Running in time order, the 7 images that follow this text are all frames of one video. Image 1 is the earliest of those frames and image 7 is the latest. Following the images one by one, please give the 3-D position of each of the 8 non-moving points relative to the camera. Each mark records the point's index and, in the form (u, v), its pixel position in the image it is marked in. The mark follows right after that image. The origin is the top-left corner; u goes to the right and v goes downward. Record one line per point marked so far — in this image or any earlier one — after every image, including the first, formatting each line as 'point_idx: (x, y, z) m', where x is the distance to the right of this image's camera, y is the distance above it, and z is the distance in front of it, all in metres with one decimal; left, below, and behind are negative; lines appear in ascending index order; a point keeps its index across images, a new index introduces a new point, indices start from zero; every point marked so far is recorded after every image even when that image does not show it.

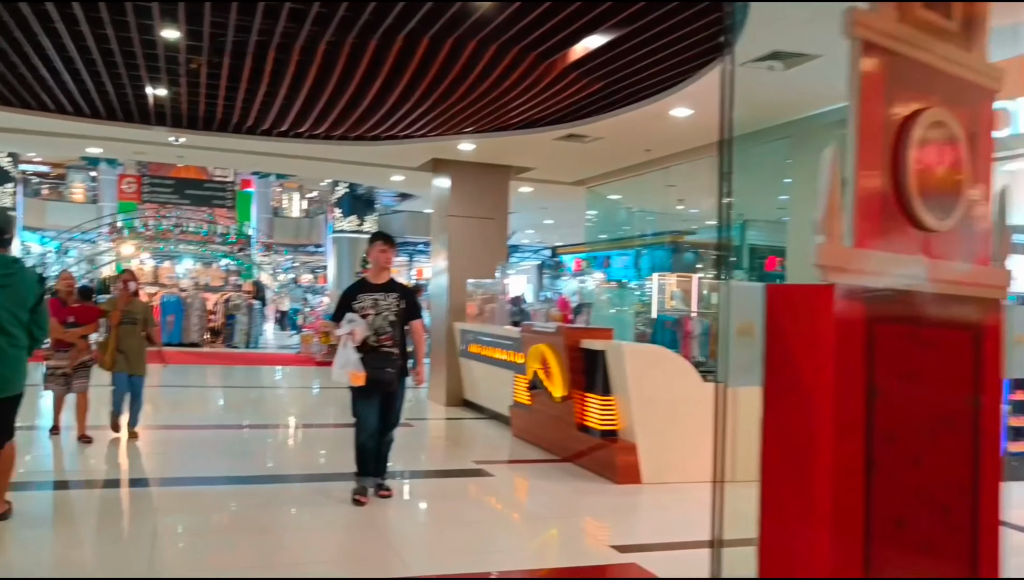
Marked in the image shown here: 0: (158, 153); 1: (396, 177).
0: (-3.5, +1.4, +8.8) m
1: (-1.4, +1.3, +10.3) m
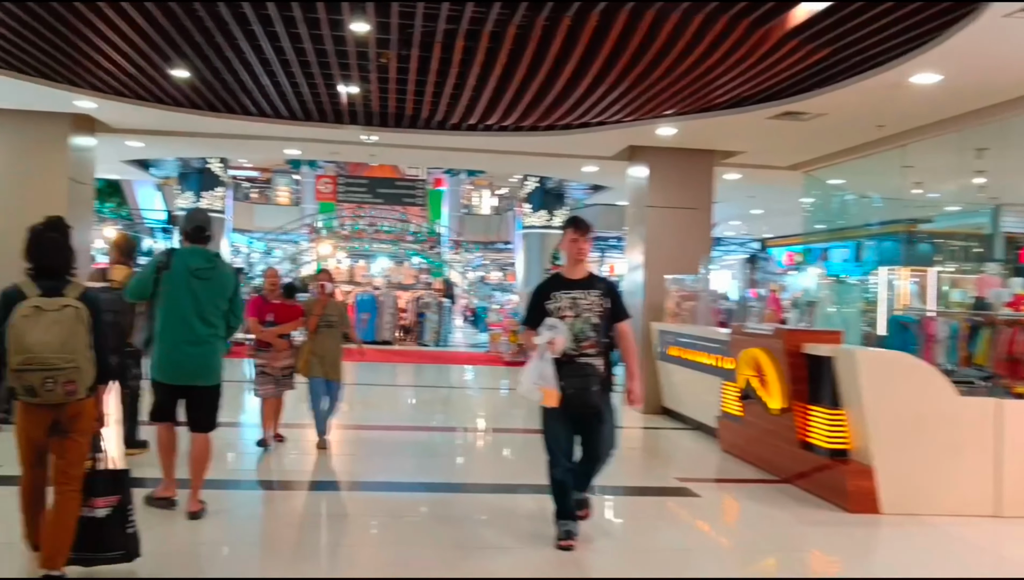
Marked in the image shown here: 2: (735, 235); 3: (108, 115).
0: (-1.6, +1.4, +8.8) m
1: (+0.8, +1.4, +9.8) m
2: (+4.9, +1.2, +19.0) m
3: (-3.3, +1.4, +7.1) m
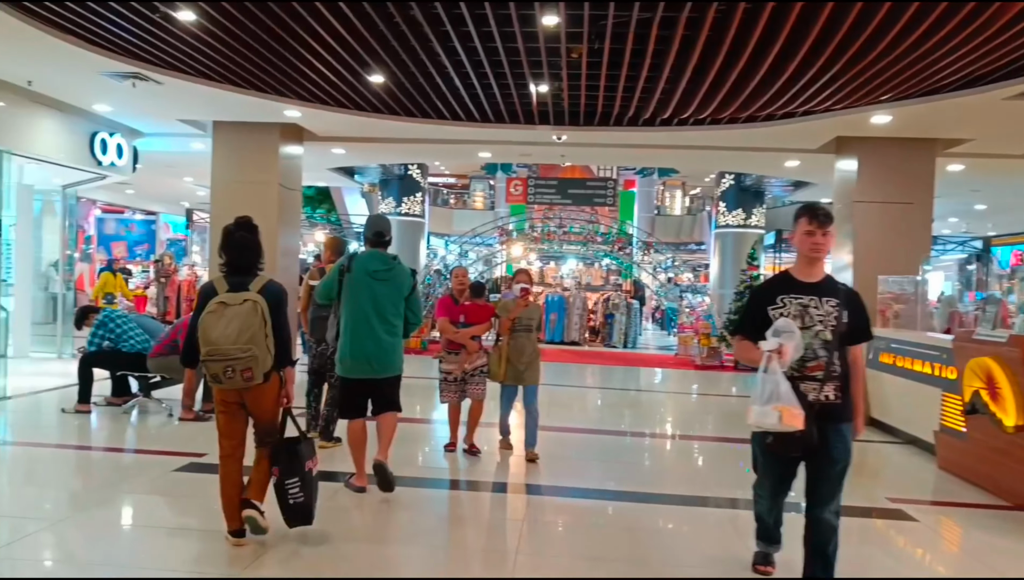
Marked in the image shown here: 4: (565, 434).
0: (+0.3, +1.4, +8.8) m
1: (+2.9, +1.3, +9.2) m
2: (+8.8, +1.1, +17.3) m
3: (-1.7, +1.4, +7.4) m
4: (+0.4, -1.1, +6.9) m
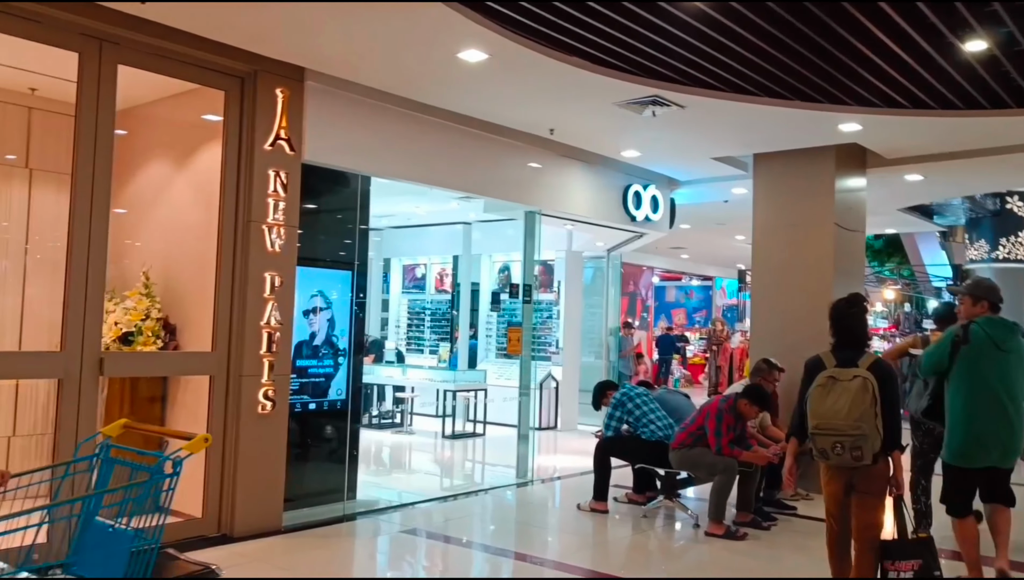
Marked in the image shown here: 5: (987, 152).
0: (+4.9, +0.9, +5.5) m
1: (+7.2, +0.9, +4.4) m
2: (+16.7, +0.4, +7.5) m
3: (+2.4, +1.0, +5.6) m
4: (+3.8, -1.5, +3.8) m
5: (+3.3, +0.9, +6.0) m
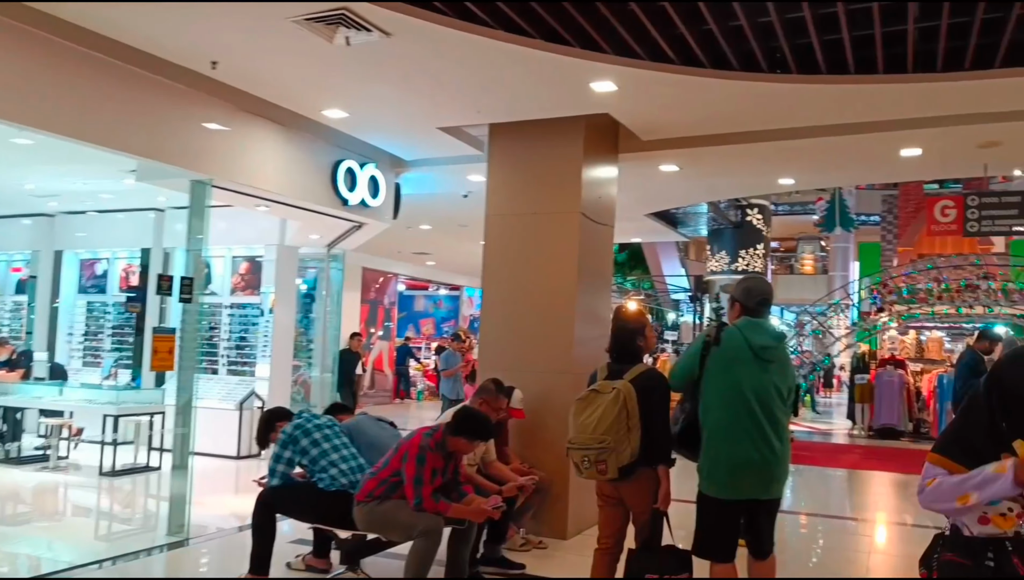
0: (+3.0, +0.9, +5.3) m
1: (+5.6, +0.8, +4.9) m
2: (+13.9, +0.1, +10.4) m
3: (+0.7, +1.0, +4.7) m
4: (+2.5, -1.5, +3.3) m
5: (+1.4, +0.9, +5.4) m
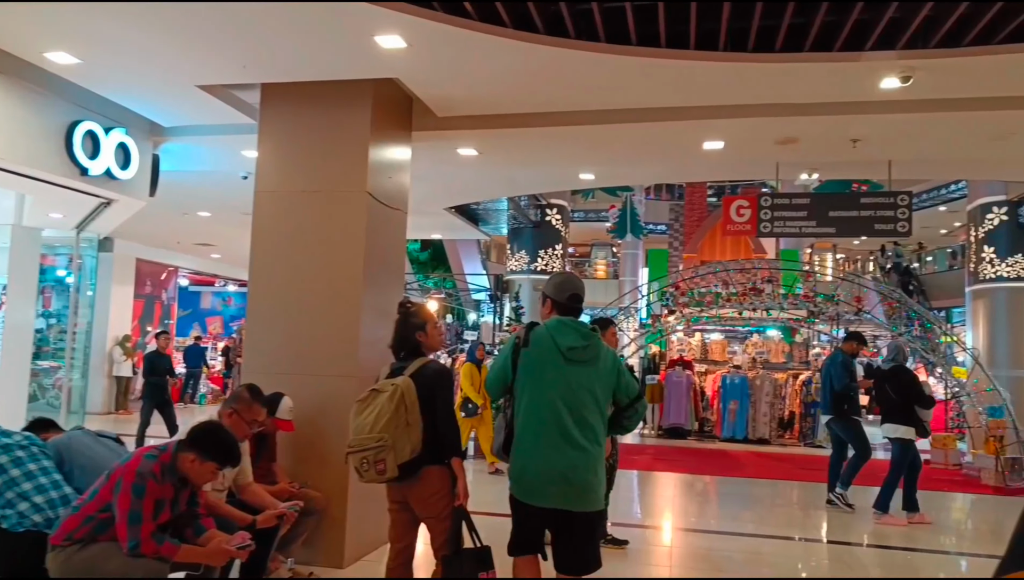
0: (+1.8, +0.9, +5.3) m
1: (+4.4, +0.8, +5.4) m
2: (+11.2, -0.1, +12.7) m
3: (-0.4, +1.0, +4.2) m
4: (+1.6, -1.5, +3.2) m
5: (+0.2, +1.0, +5.0) m
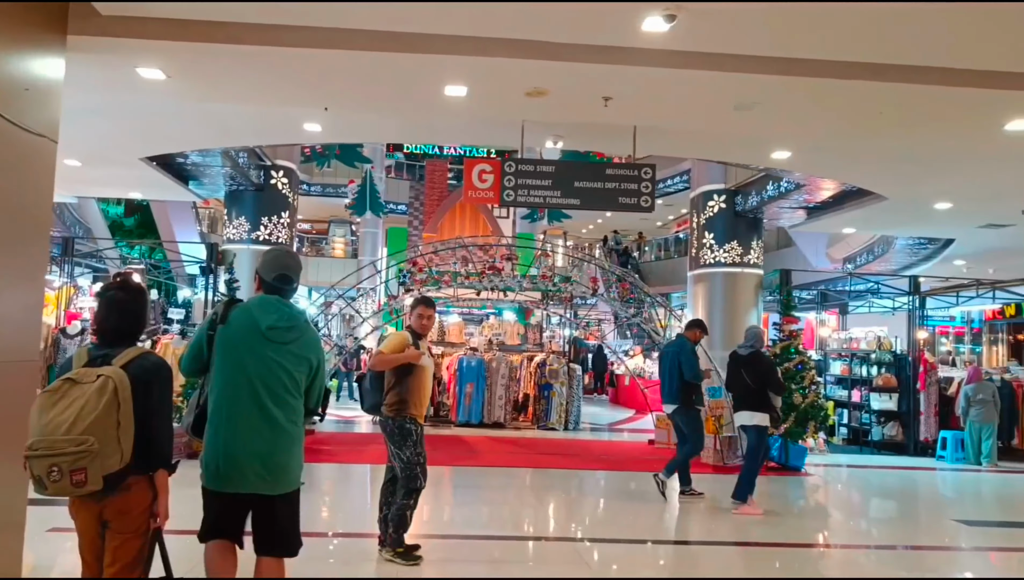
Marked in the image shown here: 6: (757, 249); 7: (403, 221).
0: (+0.2, +1.0, +4.6) m
1: (+2.7, +0.9, +5.5) m
2: (+7.1, +0.1, +14.4) m
3: (-1.5, +1.2, +3.0) m
4: (+0.6, -1.4, +2.6) m
5: (-1.2, +1.1, +3.9) m
6: (+3.2, +0.5, +13.3) m
7: (-2.5, +1.7, +20.1) m
